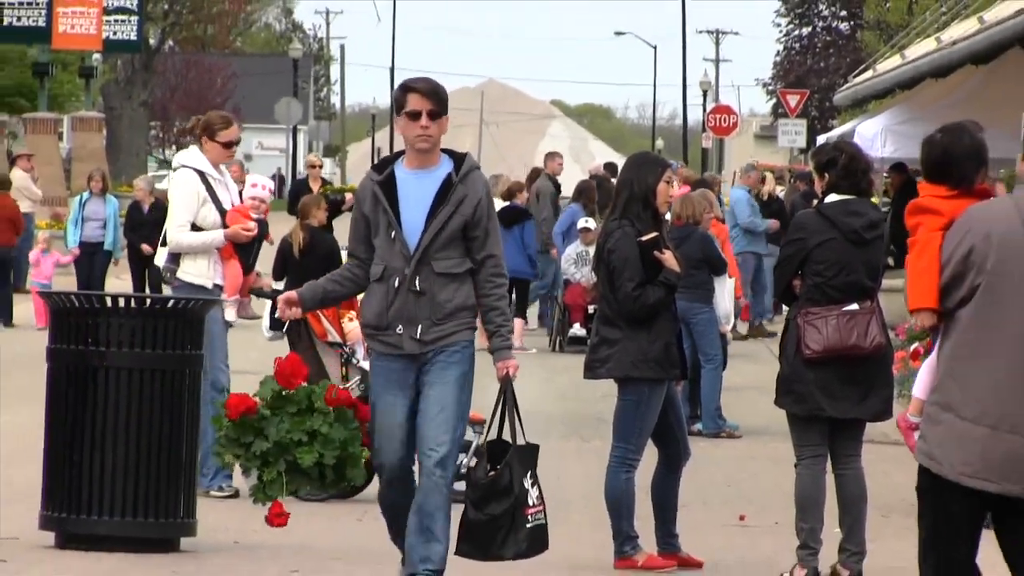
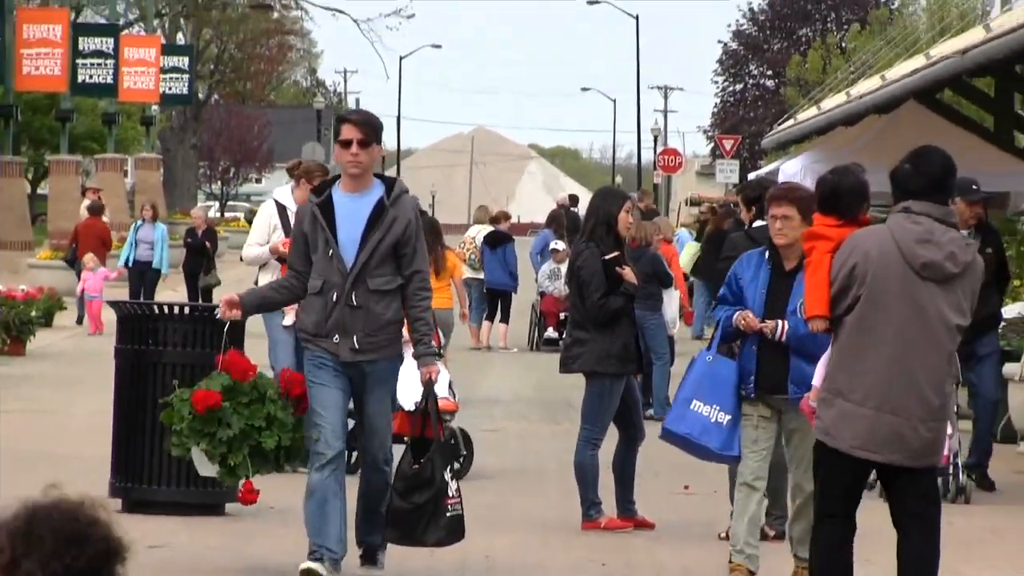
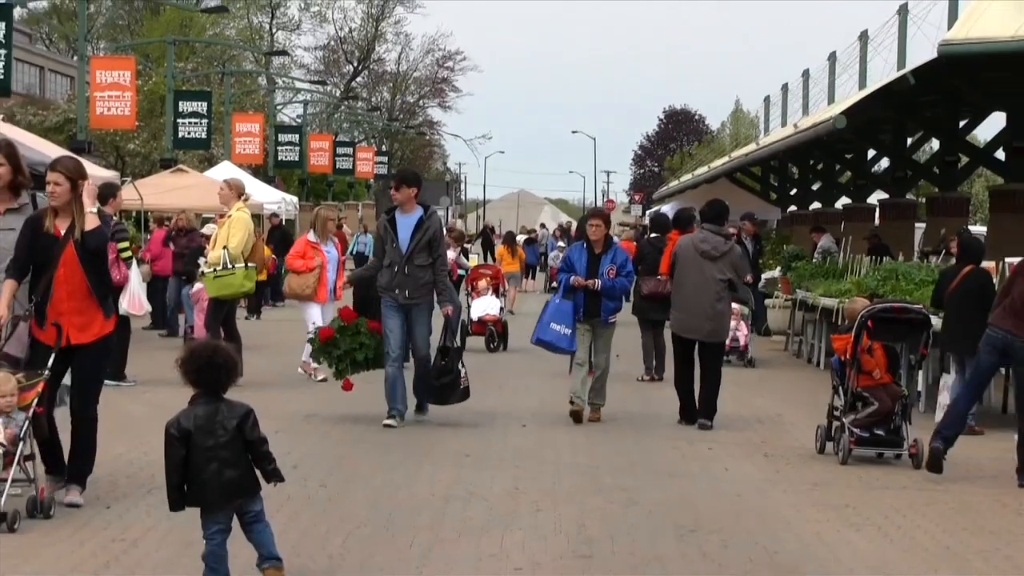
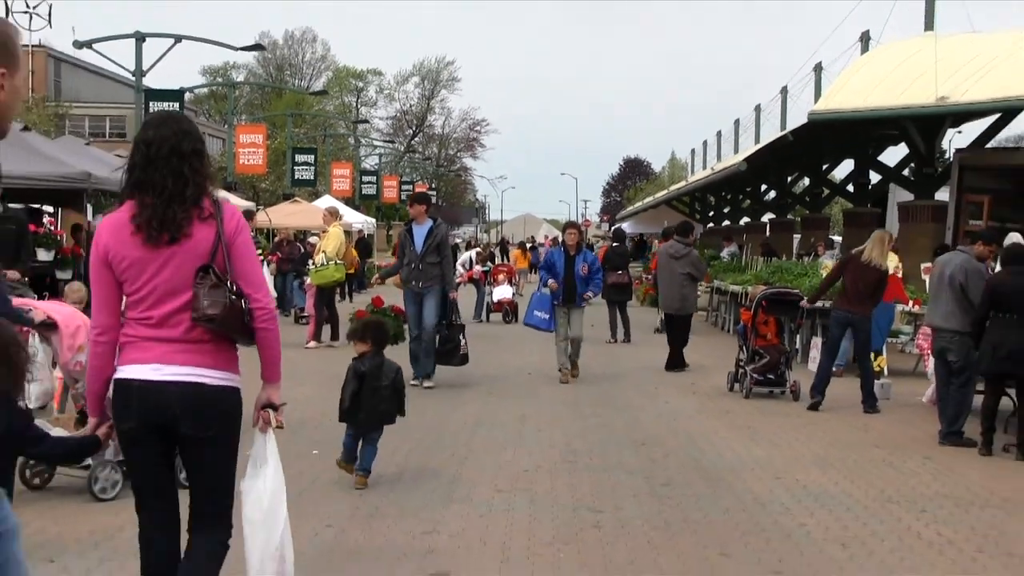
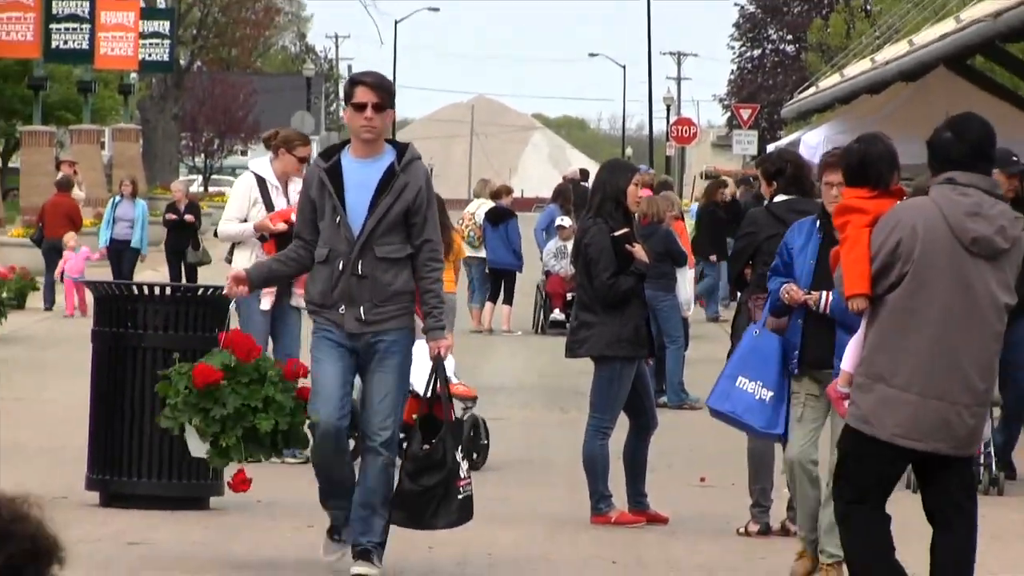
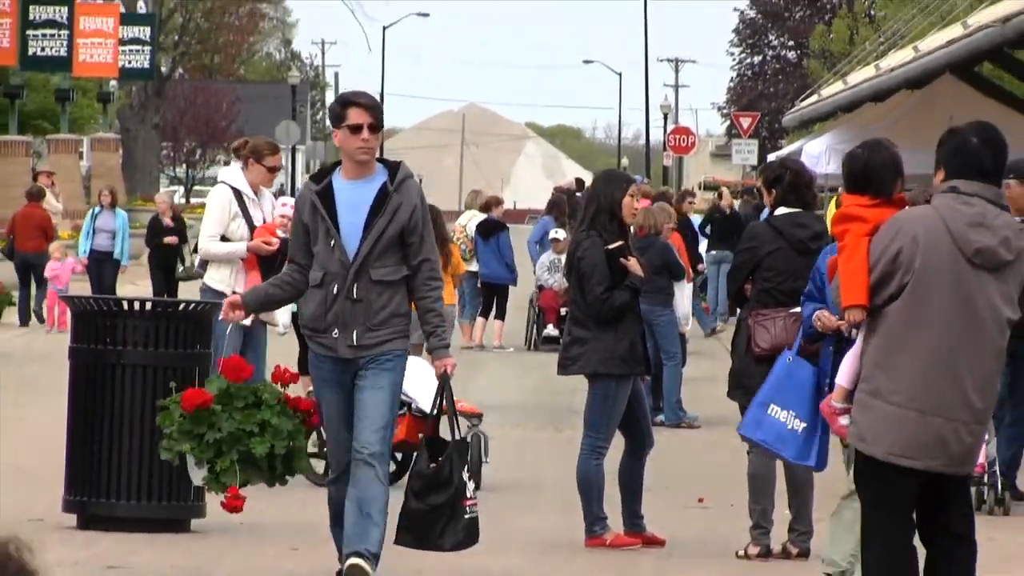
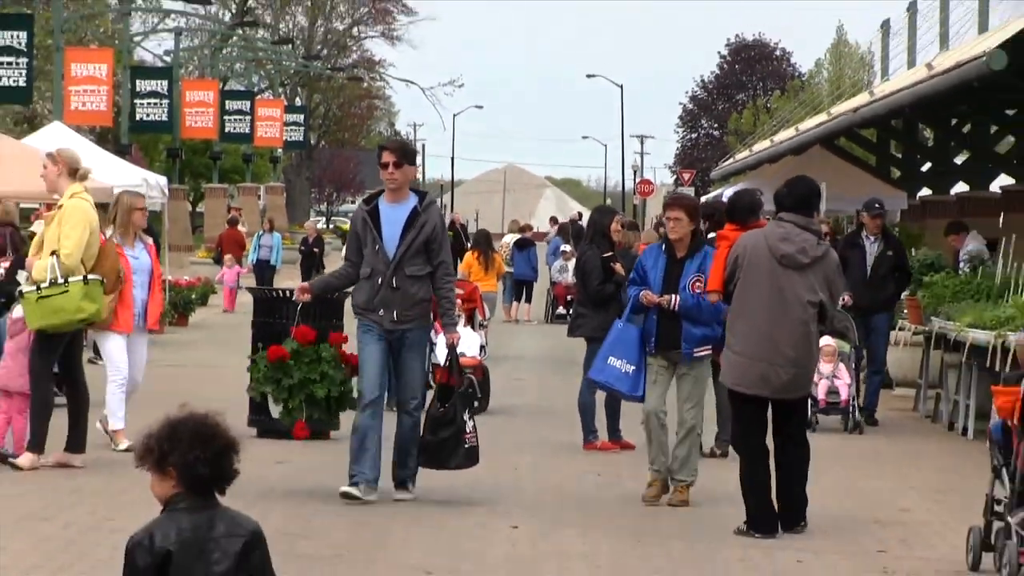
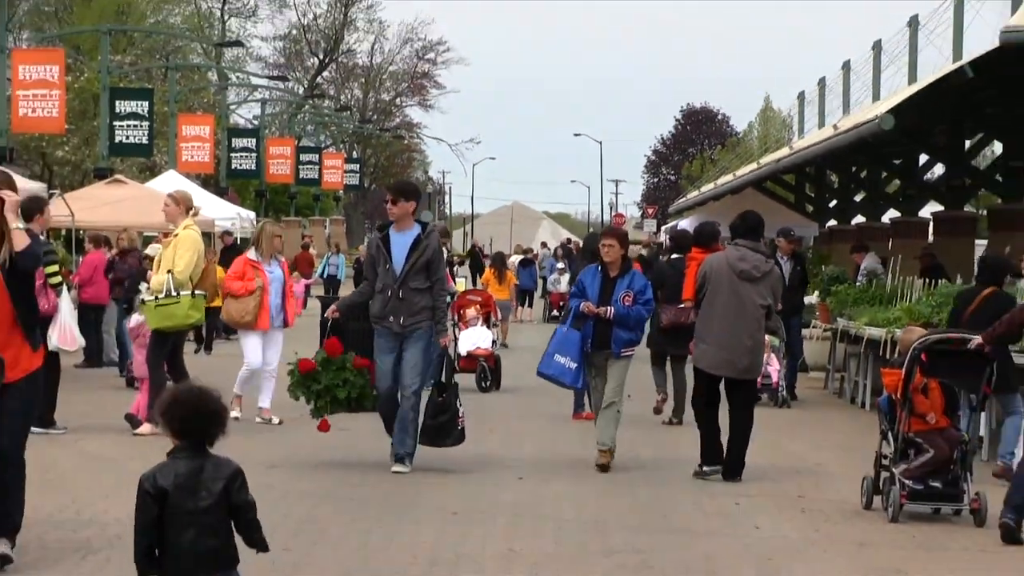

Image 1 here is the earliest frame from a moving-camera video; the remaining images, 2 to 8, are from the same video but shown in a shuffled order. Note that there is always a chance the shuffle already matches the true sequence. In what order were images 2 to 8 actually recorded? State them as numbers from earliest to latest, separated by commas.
6, 5, 2, 7, 8, 3, 4
